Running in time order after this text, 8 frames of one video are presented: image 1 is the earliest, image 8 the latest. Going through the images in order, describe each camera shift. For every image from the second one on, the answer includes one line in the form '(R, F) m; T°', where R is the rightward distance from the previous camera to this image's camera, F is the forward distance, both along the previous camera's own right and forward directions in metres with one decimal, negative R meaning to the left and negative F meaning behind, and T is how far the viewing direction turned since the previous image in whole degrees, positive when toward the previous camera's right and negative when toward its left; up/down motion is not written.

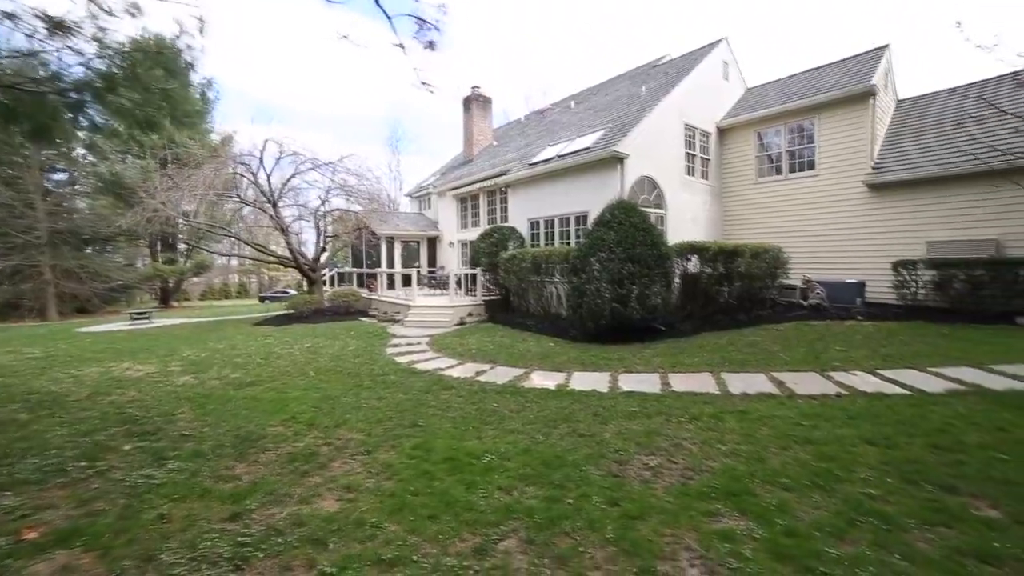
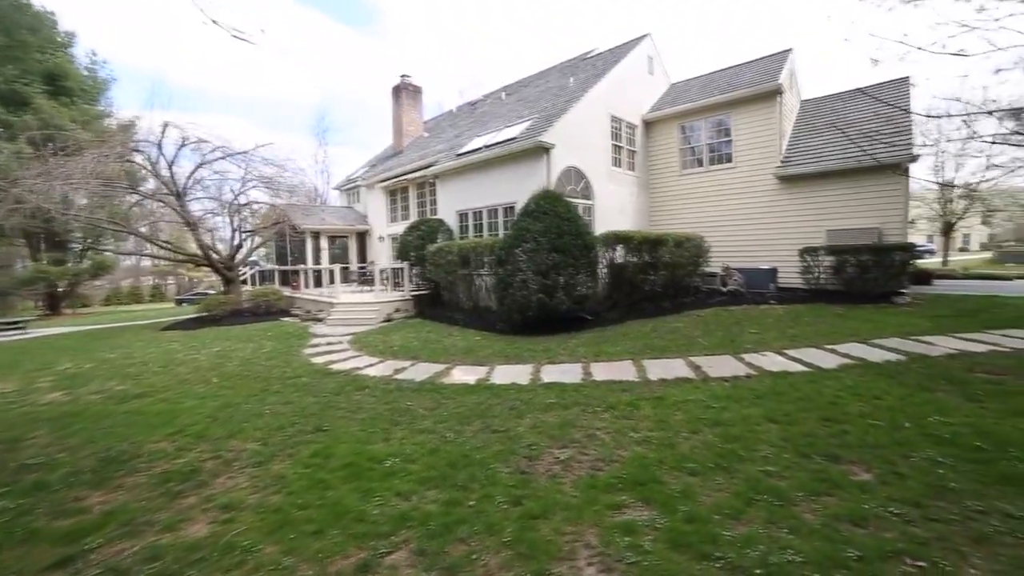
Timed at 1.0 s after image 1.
(+0.3, +0.2) m; +7°
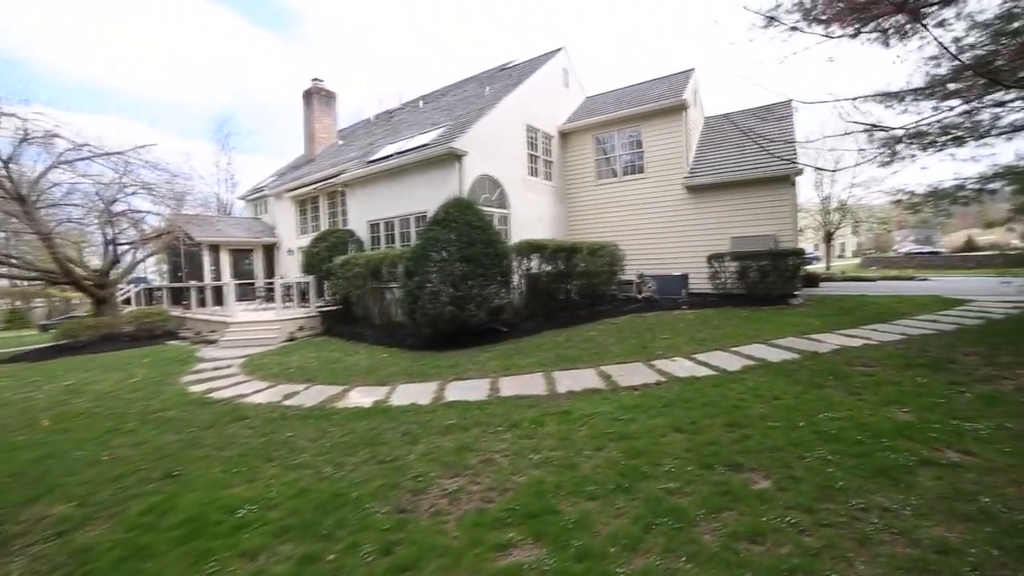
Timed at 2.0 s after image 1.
(+0.3, +0.3) m; +8°
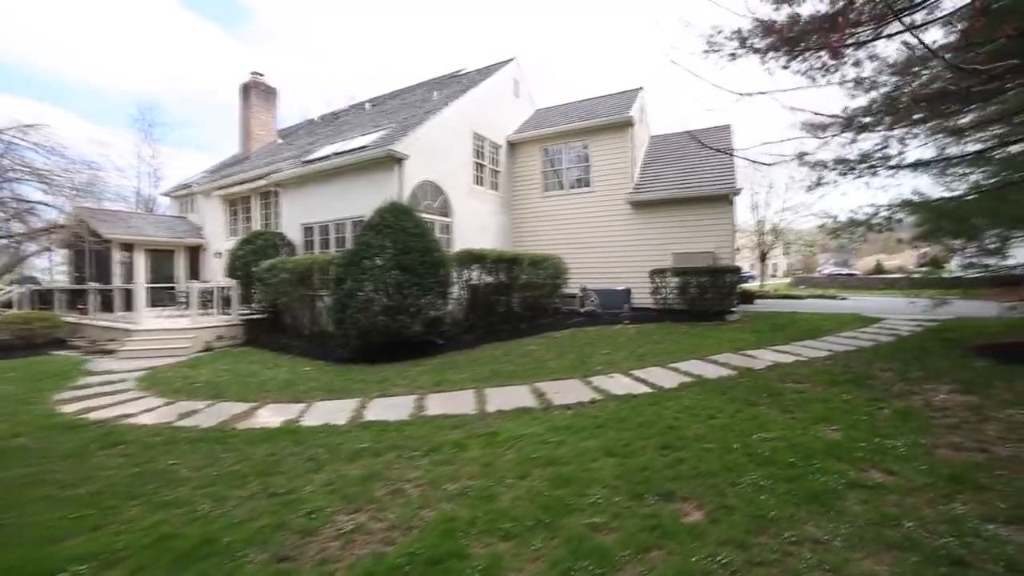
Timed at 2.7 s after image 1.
(+0.2, +0.3) m; +6°
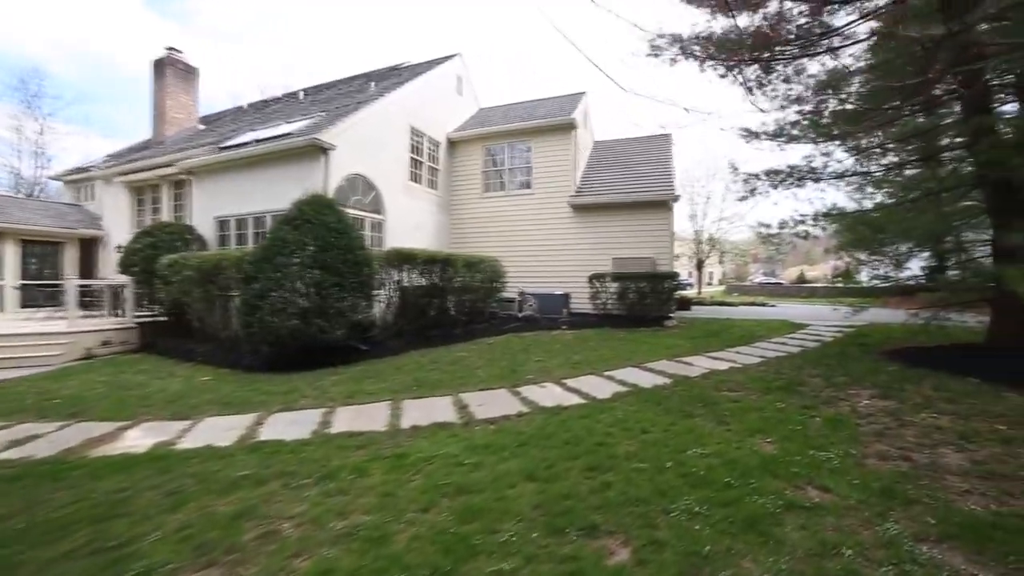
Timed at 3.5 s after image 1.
(+0.2, +0.4) m; +6°
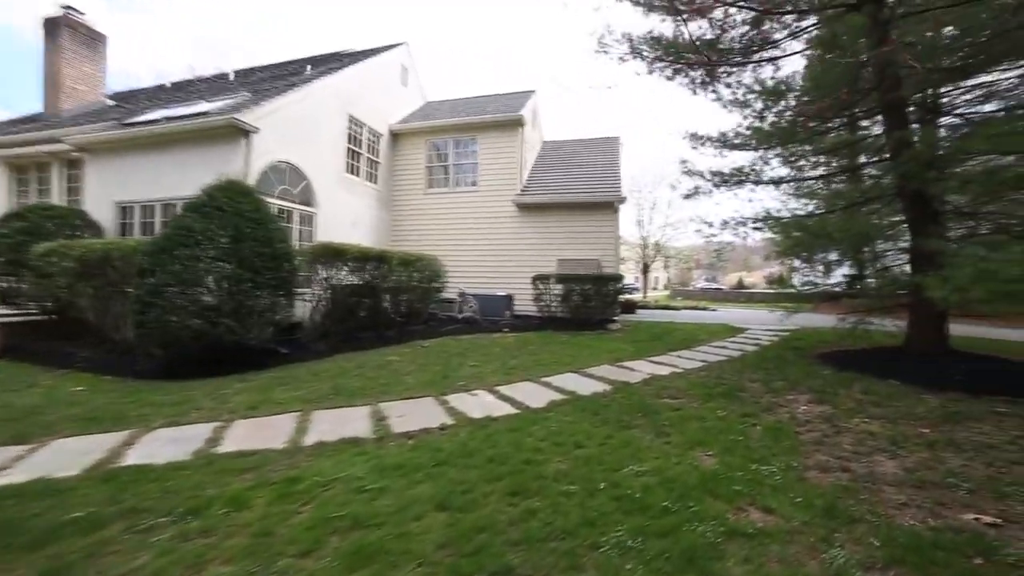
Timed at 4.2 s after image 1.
(+0.2, +0.4) m; +6°
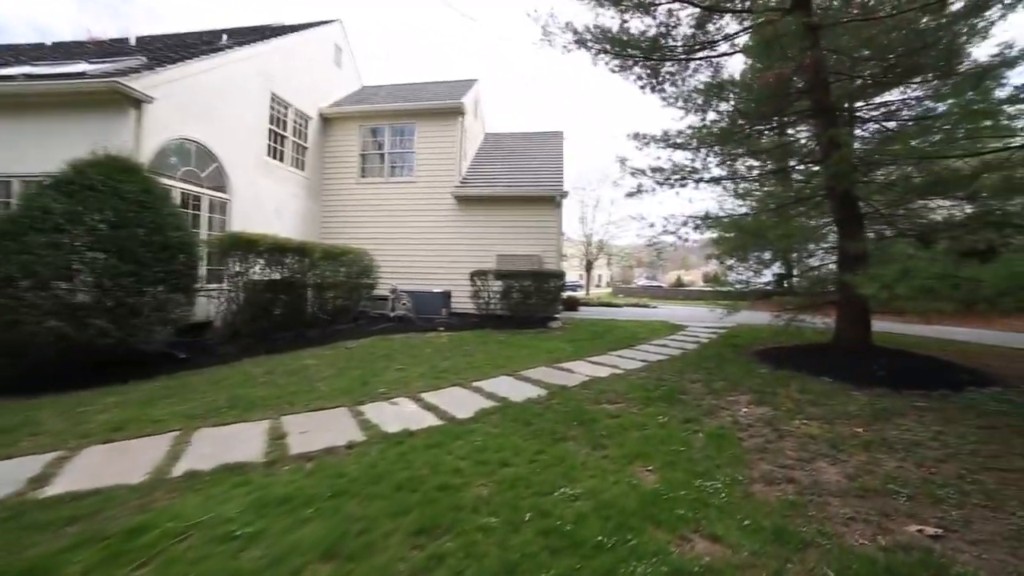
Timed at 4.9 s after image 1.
(+0.2, +0.4) m; +6°
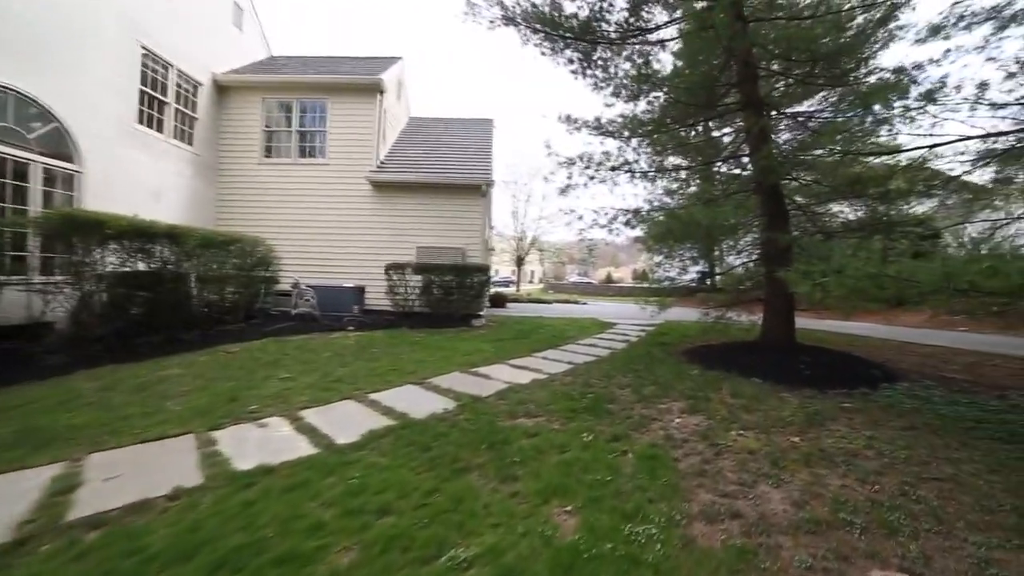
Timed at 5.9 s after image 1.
(+0.2, +0.6) m; +8°
